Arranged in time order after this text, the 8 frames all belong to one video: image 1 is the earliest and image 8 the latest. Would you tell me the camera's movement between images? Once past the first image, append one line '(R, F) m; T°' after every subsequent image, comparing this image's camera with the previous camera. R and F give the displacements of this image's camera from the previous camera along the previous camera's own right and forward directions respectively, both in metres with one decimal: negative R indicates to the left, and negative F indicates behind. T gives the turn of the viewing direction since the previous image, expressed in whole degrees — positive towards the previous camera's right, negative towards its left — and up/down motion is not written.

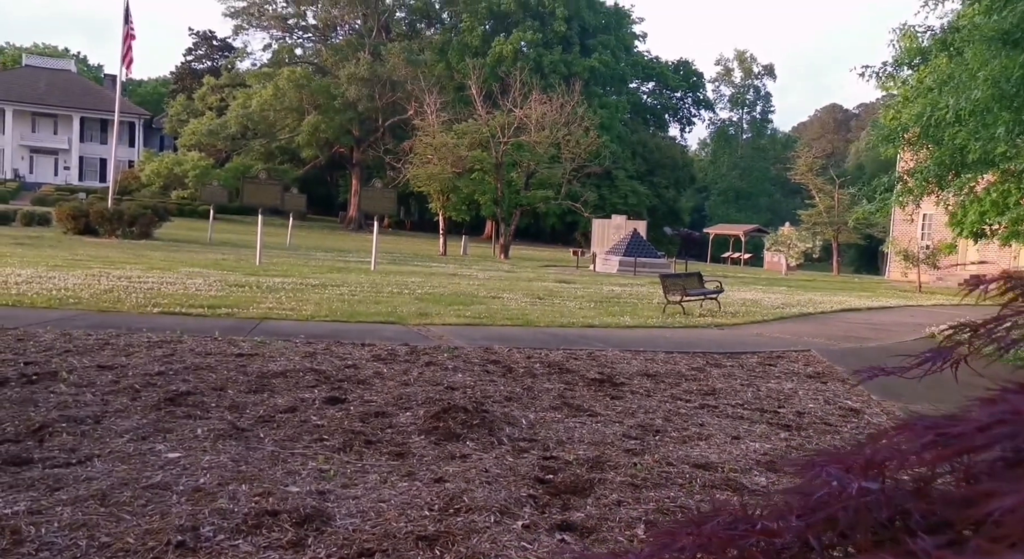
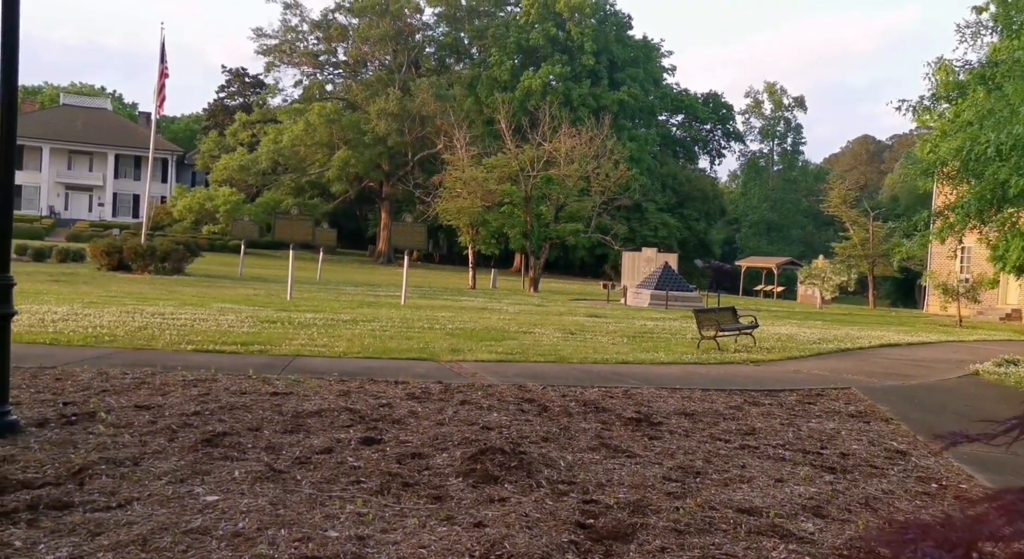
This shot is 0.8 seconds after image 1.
(-0.1, +0.1) m; -2°
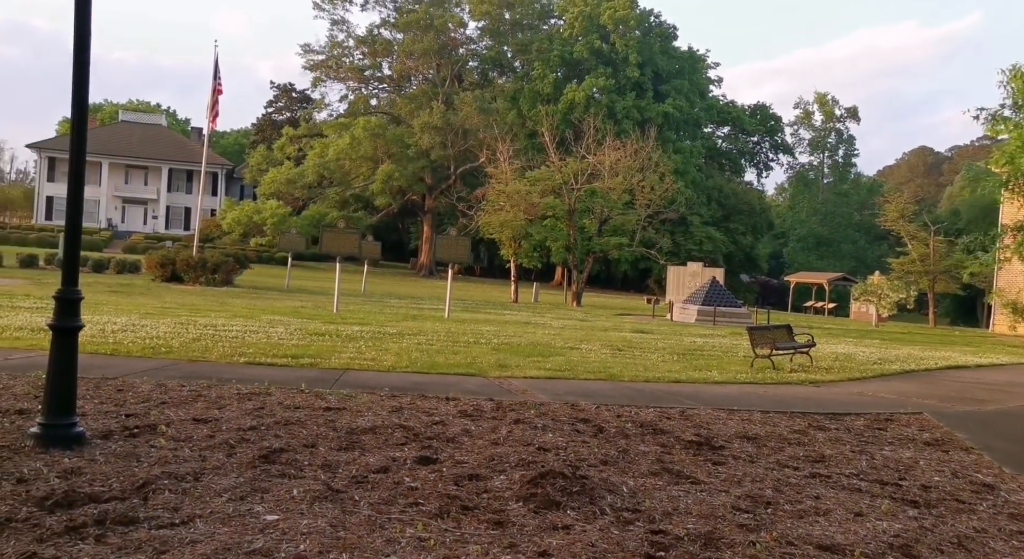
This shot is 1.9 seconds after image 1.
(-0.1, +0.2) m; -2°
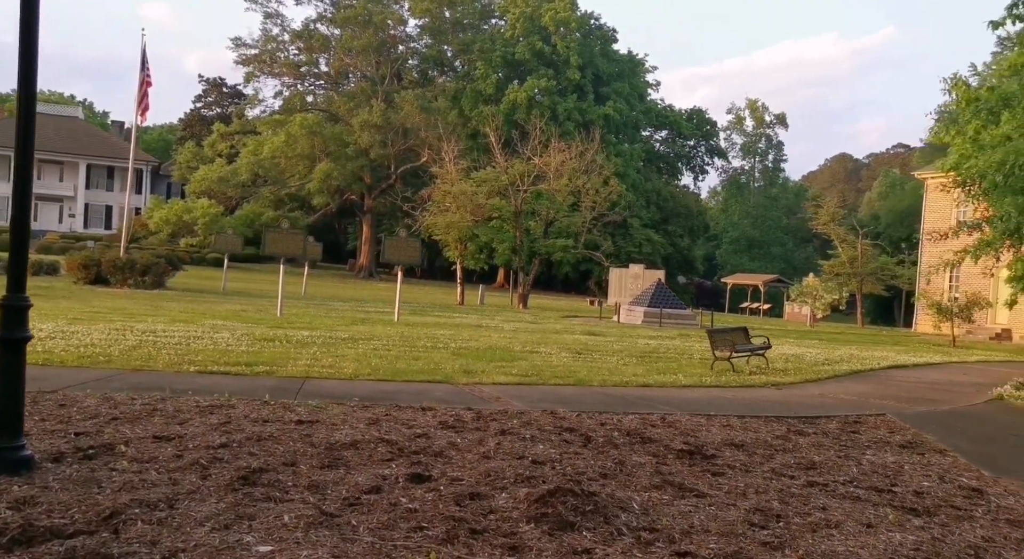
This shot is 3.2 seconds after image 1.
(-0.4, +0.3) m; +4°
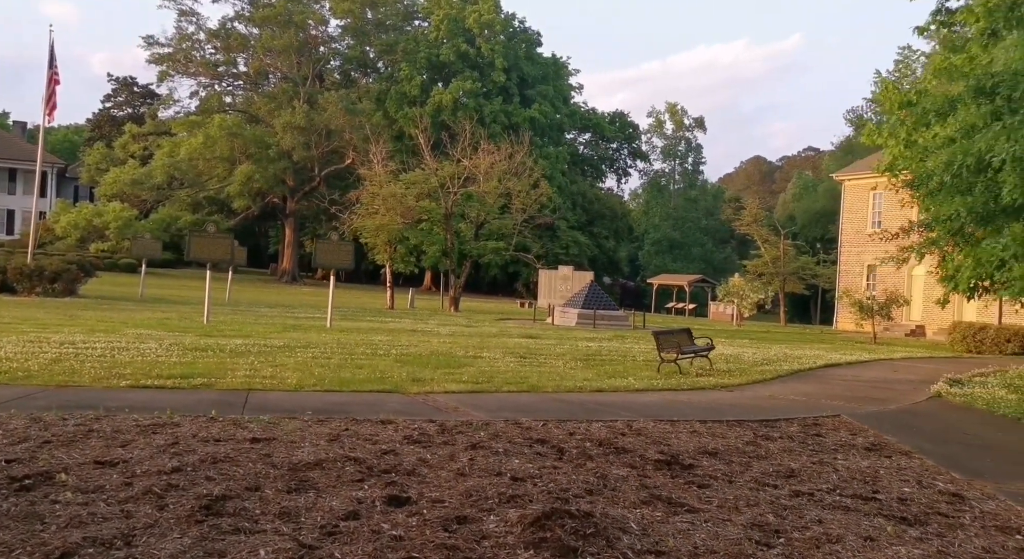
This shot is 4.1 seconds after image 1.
(-0.3, +0.4) m; +4°
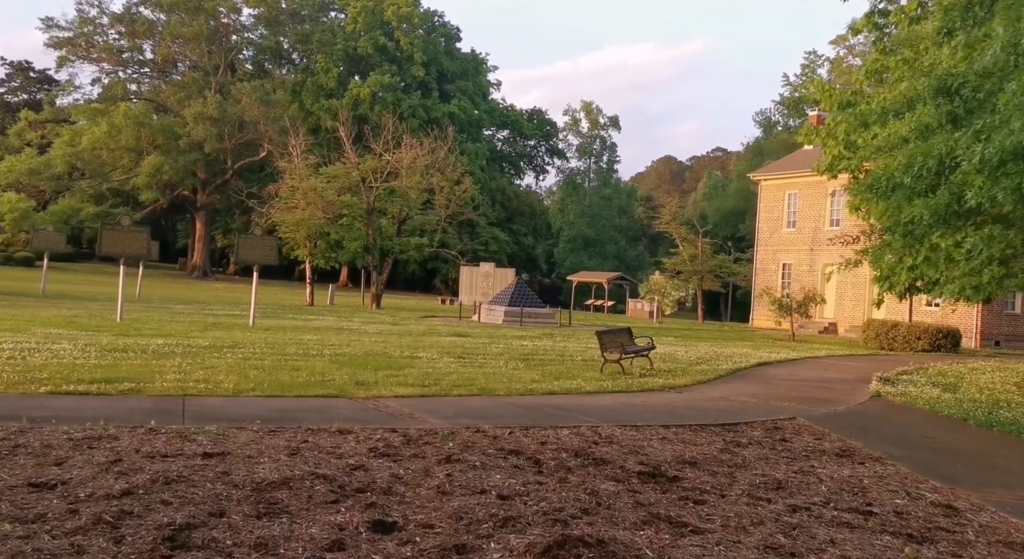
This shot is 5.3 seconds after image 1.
(-0.4, +0.5) m; +5°
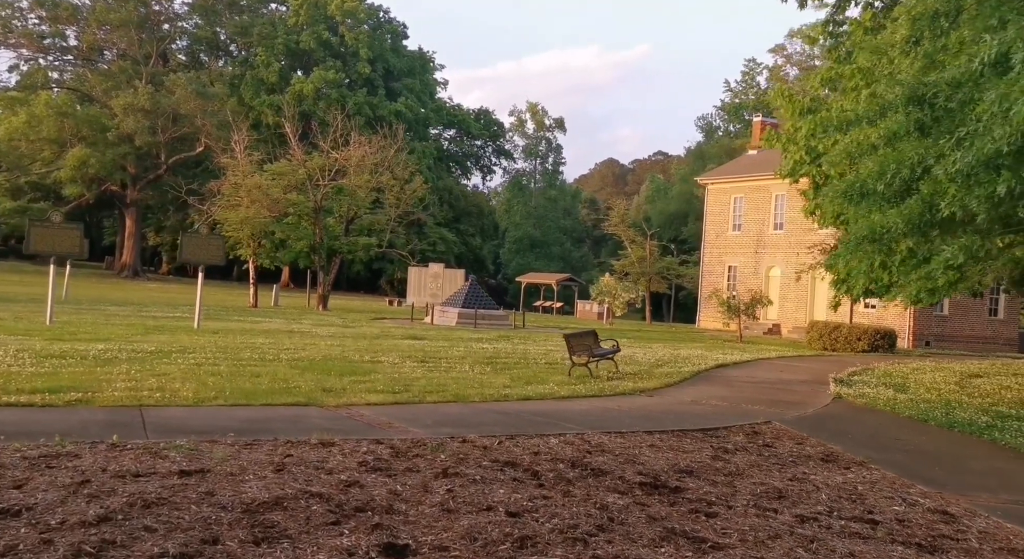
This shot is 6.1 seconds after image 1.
(-0.4, +0.3) m; +3°
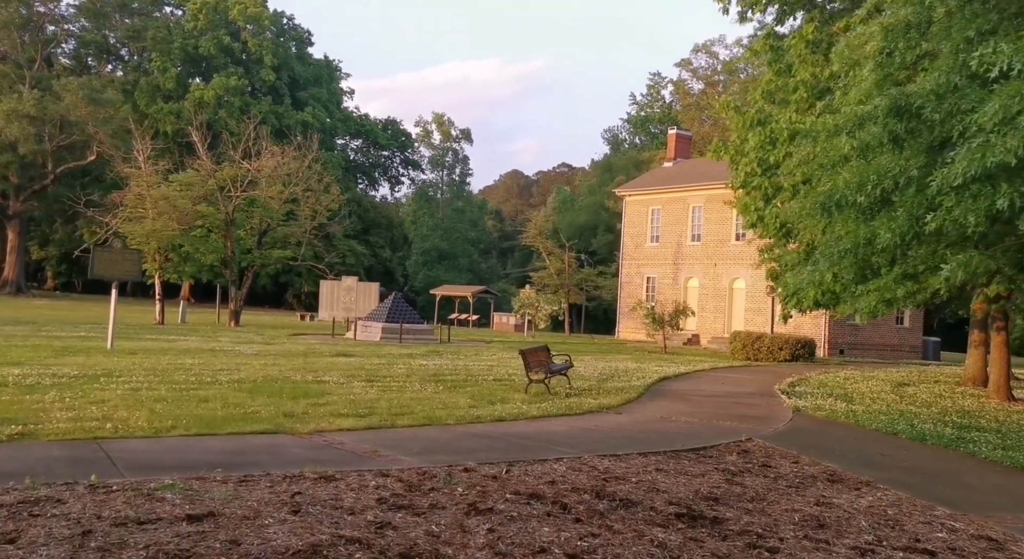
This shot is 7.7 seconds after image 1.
(-0.7, +0.5) m; +5°
